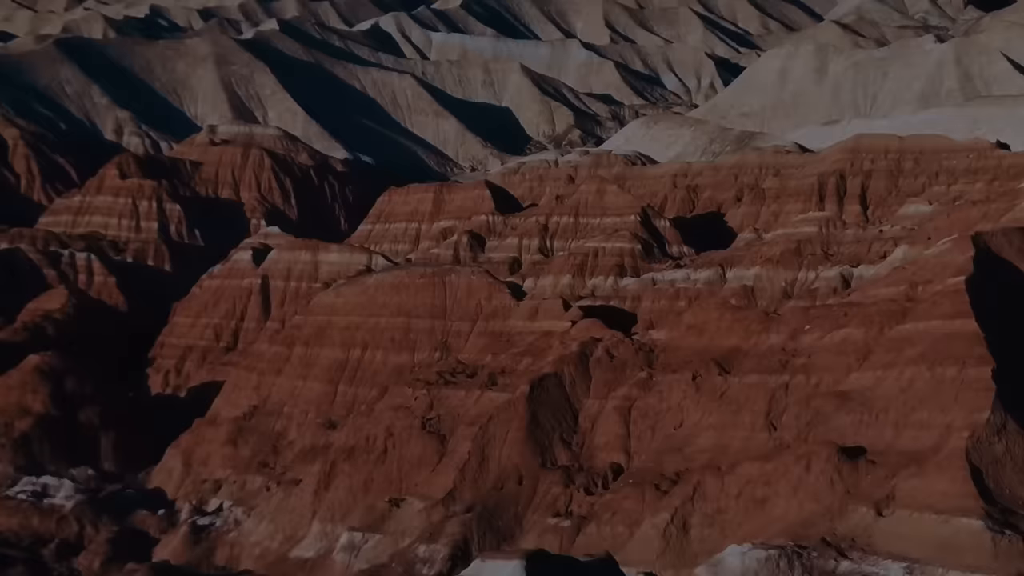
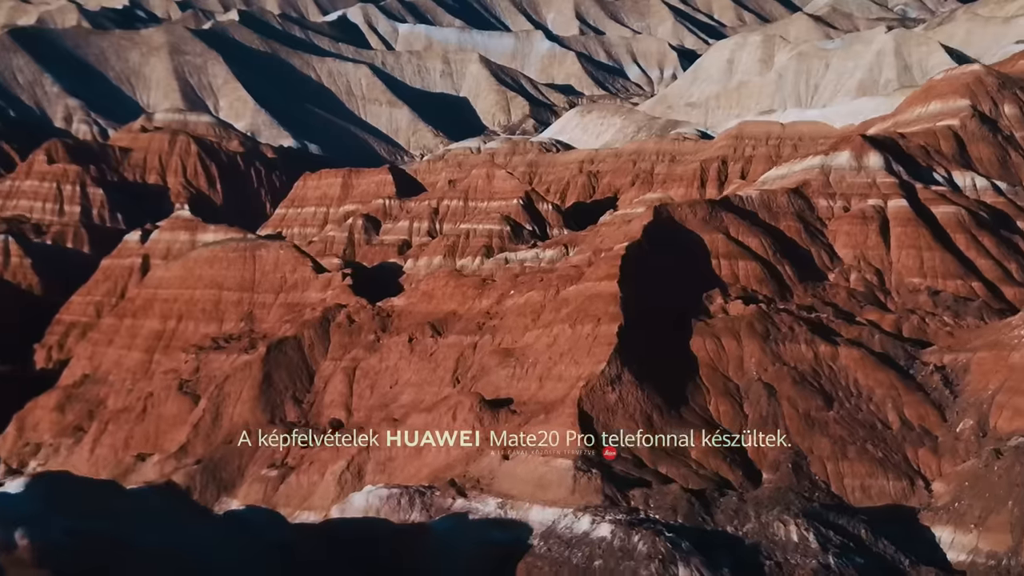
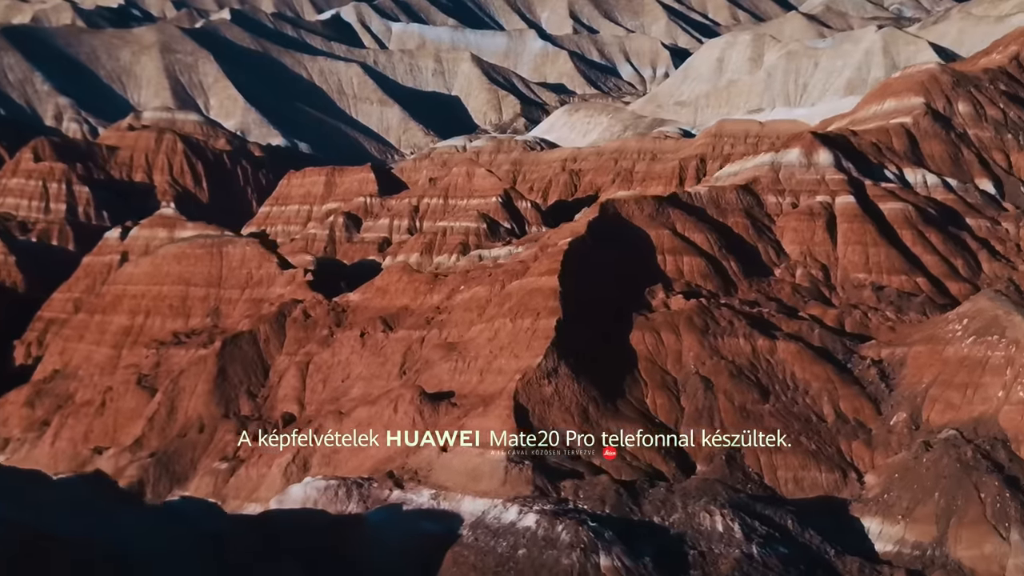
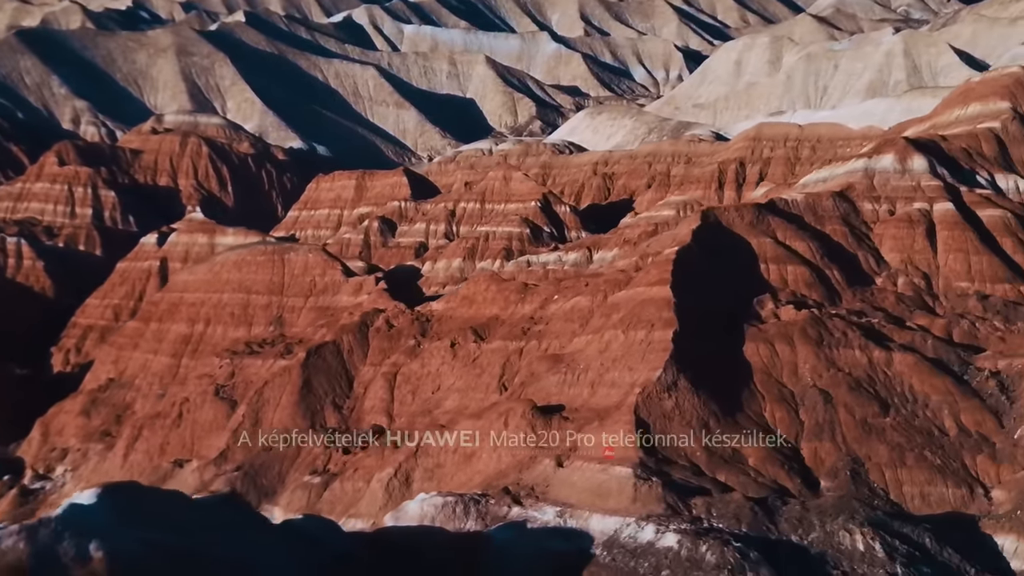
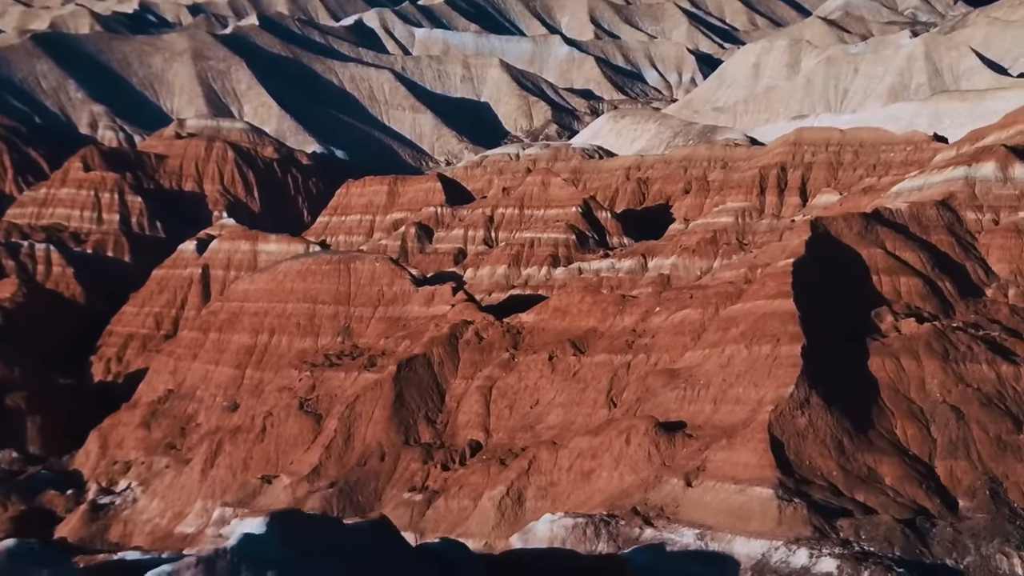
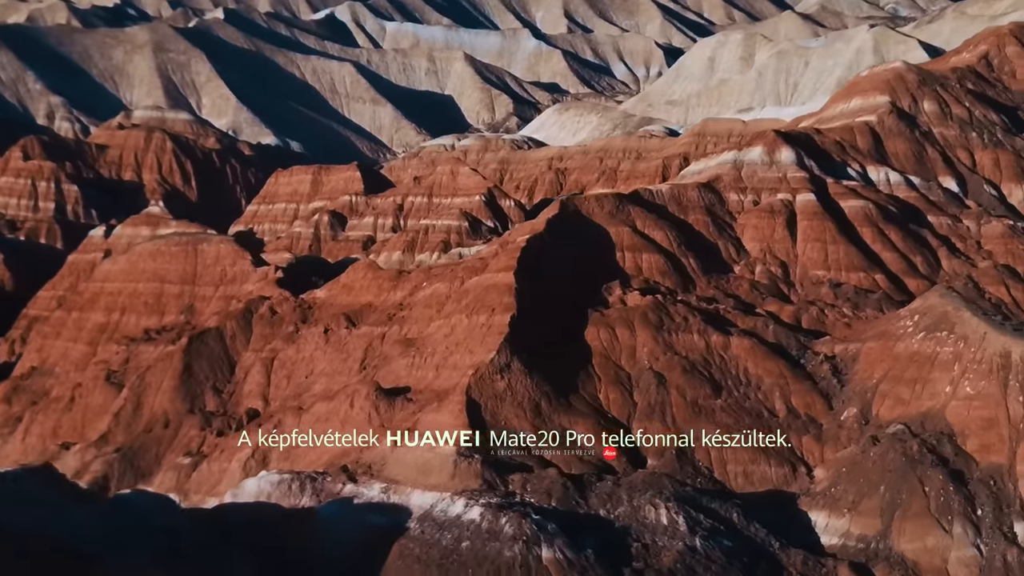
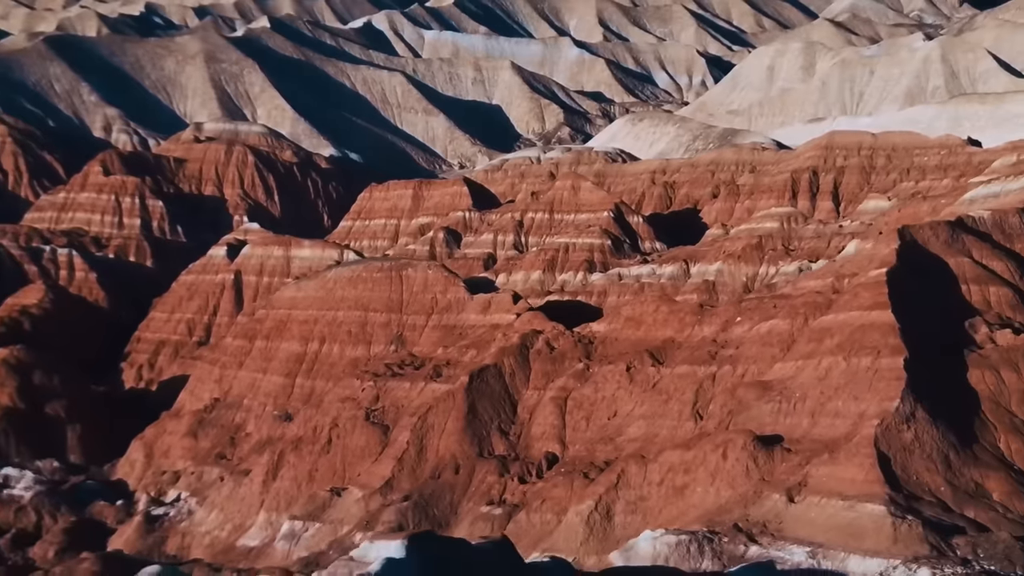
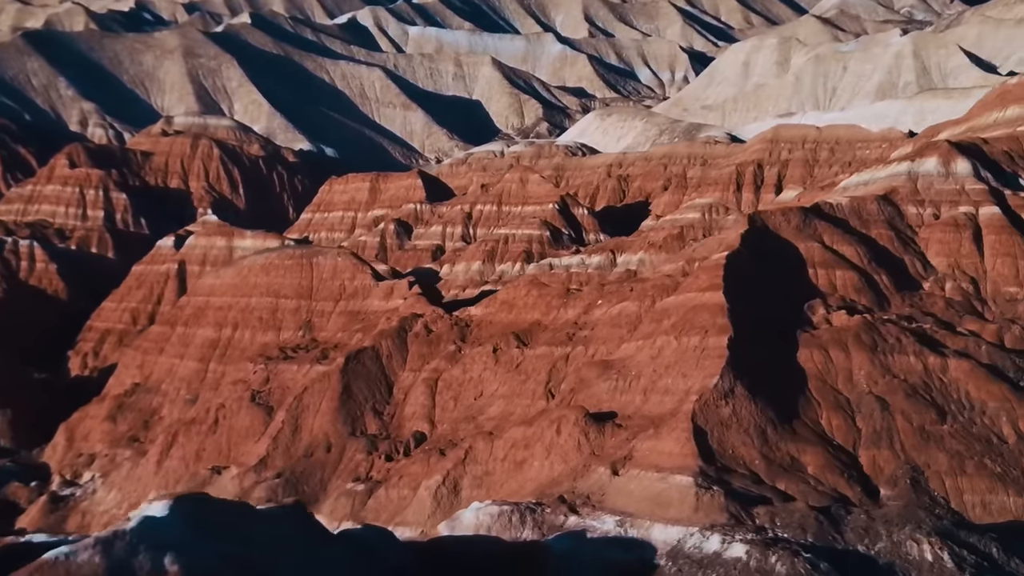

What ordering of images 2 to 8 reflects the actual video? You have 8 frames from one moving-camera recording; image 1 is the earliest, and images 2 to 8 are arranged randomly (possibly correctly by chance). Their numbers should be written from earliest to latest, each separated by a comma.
7, 5, 8, 4, 2, 3, 6
